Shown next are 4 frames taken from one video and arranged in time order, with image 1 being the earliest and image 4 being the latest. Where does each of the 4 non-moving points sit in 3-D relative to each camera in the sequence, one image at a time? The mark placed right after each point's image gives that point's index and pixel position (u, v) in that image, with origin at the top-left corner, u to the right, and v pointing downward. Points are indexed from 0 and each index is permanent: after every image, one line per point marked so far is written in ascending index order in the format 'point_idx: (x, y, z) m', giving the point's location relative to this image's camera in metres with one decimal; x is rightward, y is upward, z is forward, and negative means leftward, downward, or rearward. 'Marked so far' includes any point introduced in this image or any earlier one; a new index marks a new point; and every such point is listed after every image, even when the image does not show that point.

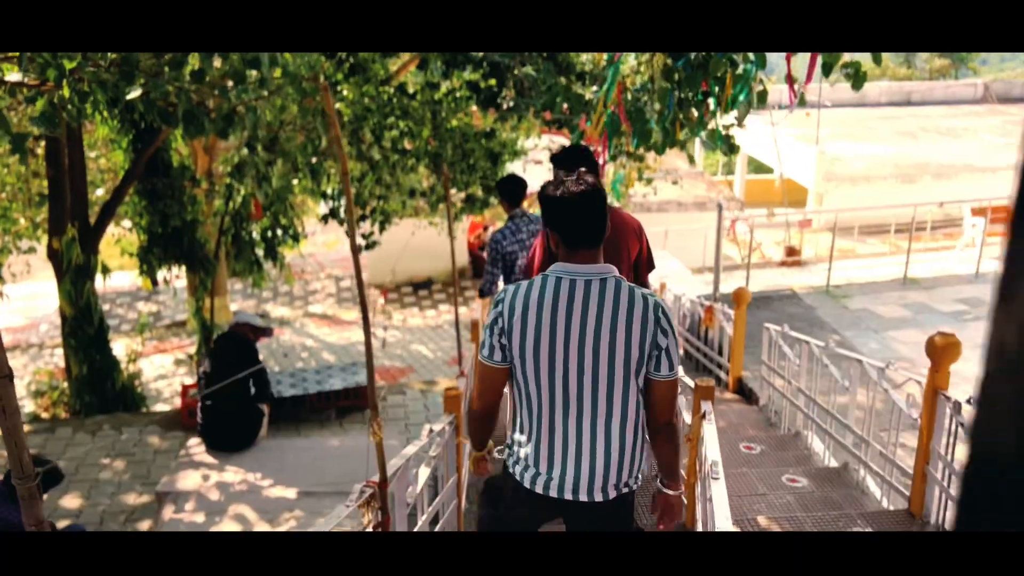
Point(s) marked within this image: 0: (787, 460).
0: (+1.6, -1.0, +5.1) m
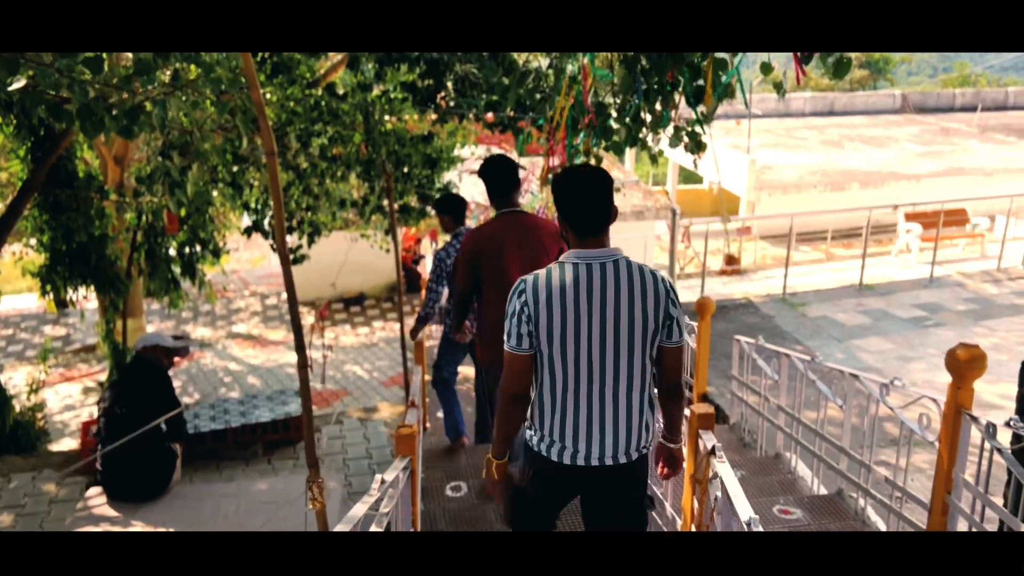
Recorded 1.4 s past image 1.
0: (+1.3, -1.0, +4.6) m
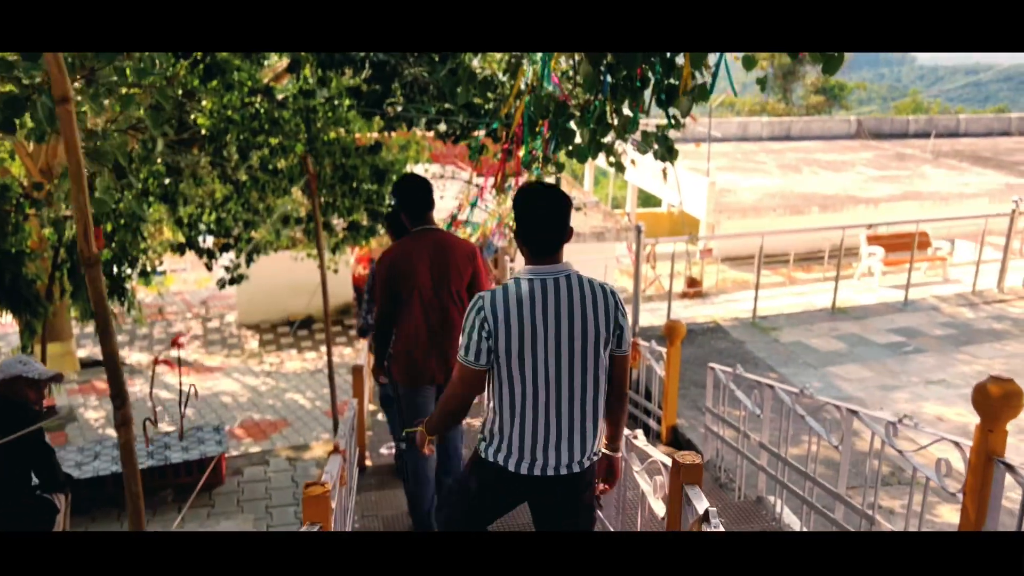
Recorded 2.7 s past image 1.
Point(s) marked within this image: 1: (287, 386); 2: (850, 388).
0: (+1.1, -1.1, +4.0) m
1: (-2.5, -1.1, +10.1) m
2: (+2.4, -0.7, +6.4) m
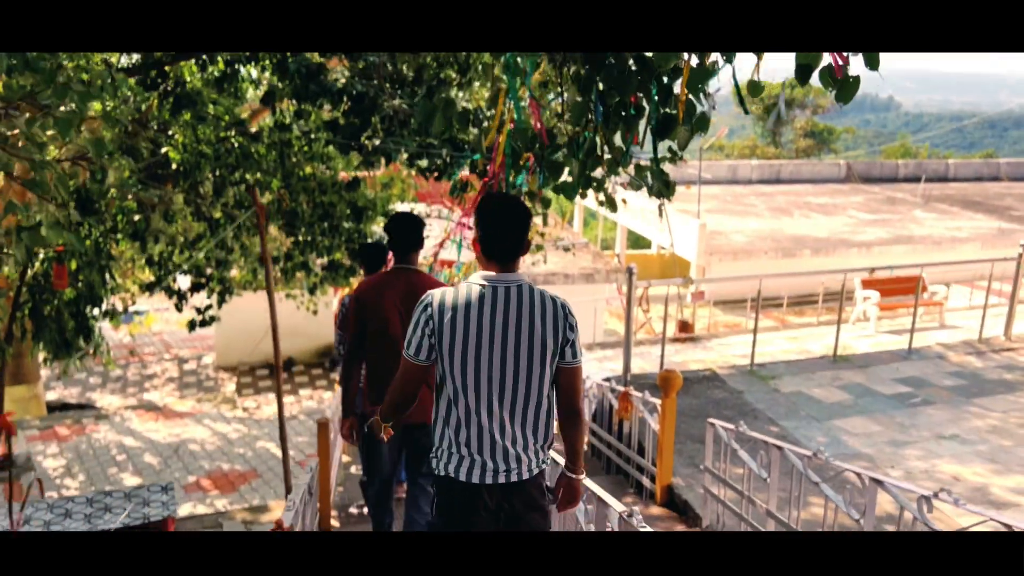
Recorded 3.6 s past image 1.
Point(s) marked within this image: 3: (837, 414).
0: (+1.0, -1.3, +3.6) m
1: (-2.7, -1.6, +9.6) m
2: (+2.3, -1.0, +6.0) m
3: (+2.4, -0.9, +6.5) m
